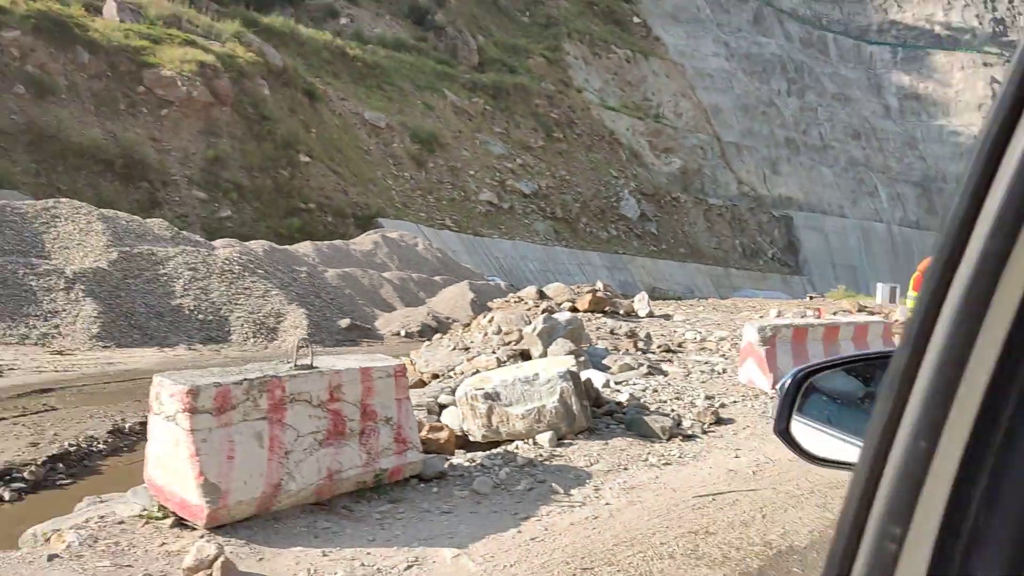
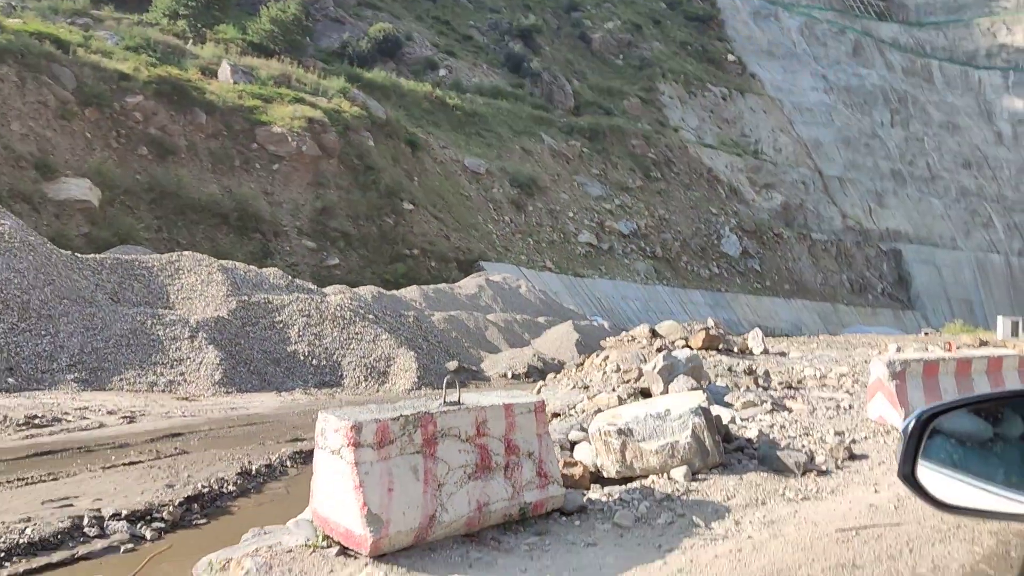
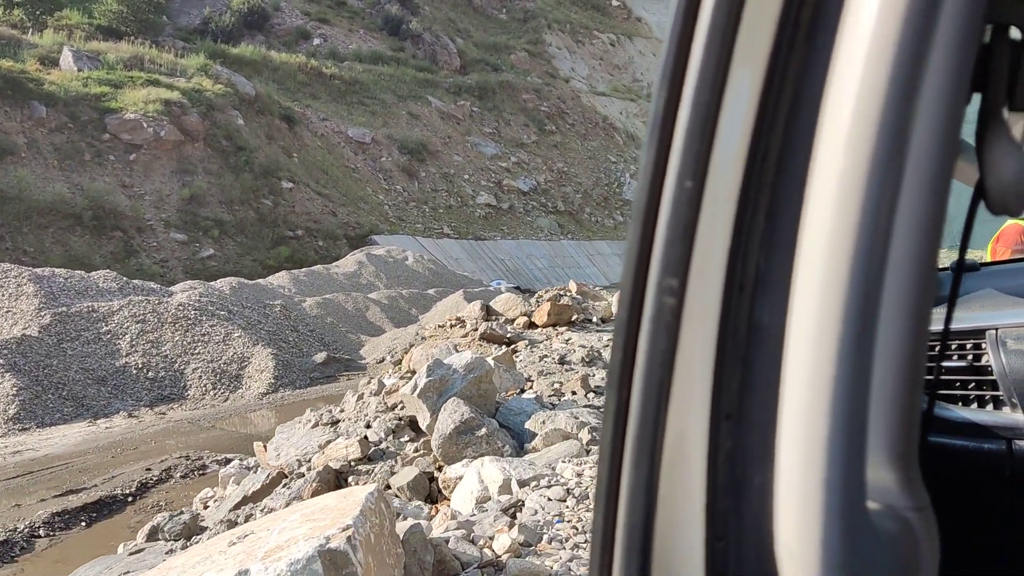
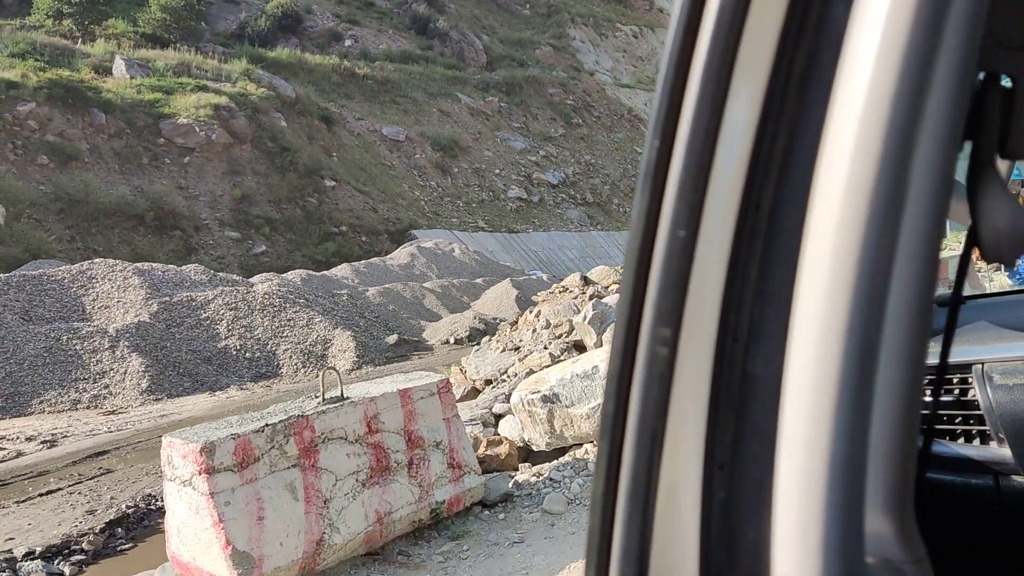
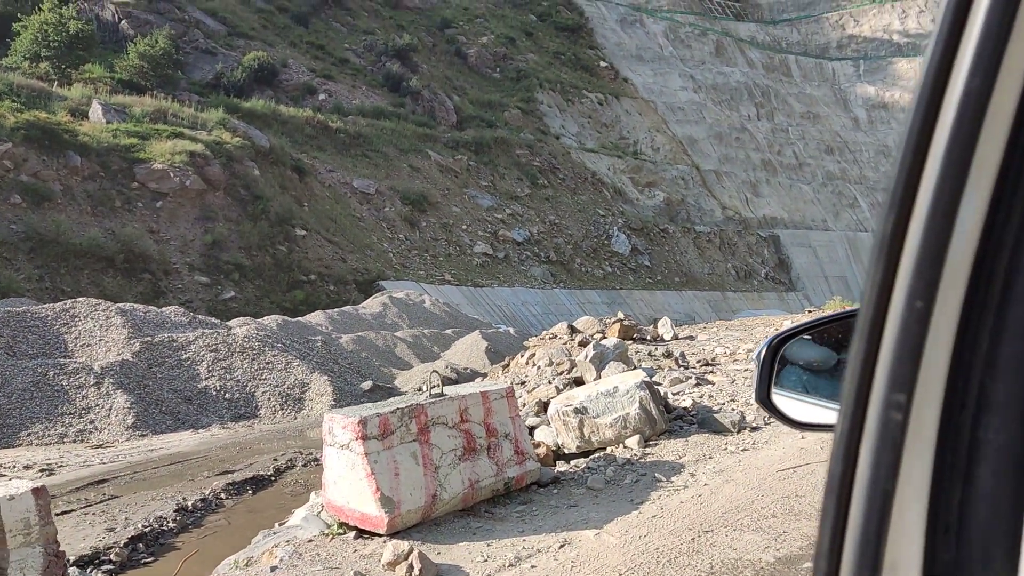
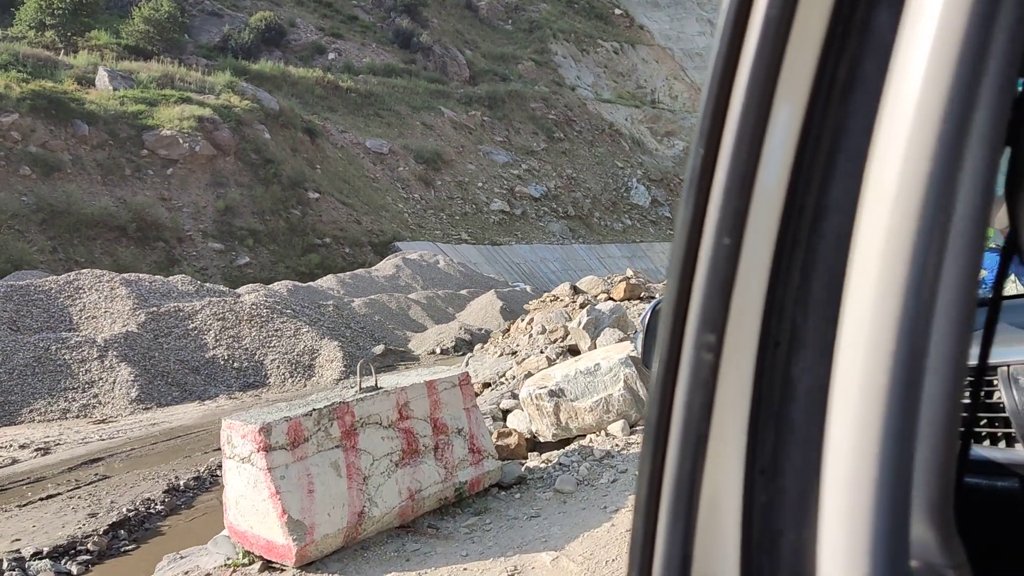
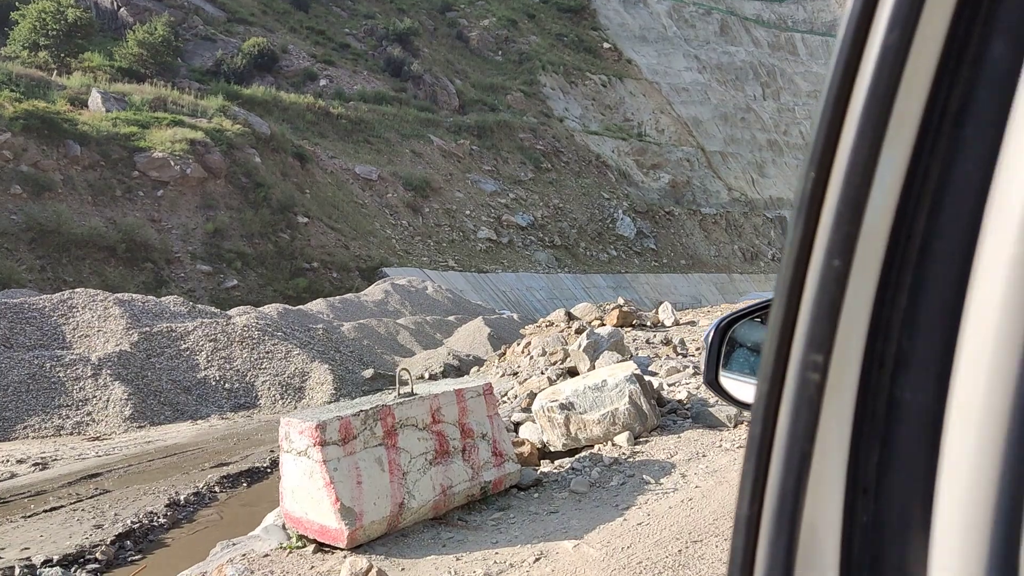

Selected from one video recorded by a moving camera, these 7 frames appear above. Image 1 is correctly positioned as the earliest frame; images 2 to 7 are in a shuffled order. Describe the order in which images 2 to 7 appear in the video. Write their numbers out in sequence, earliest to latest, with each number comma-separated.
2, 5, 7, 6, 4, 3
